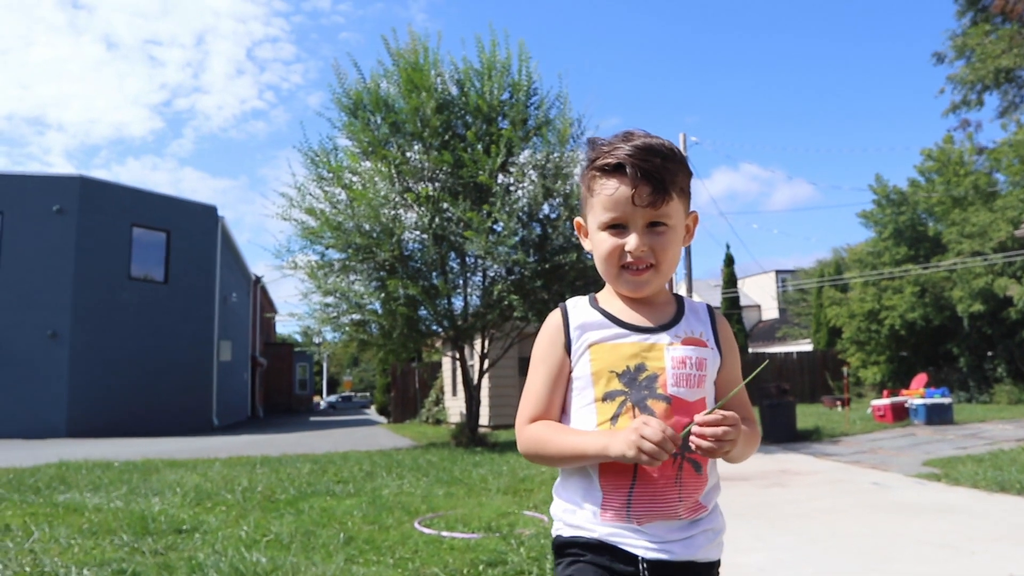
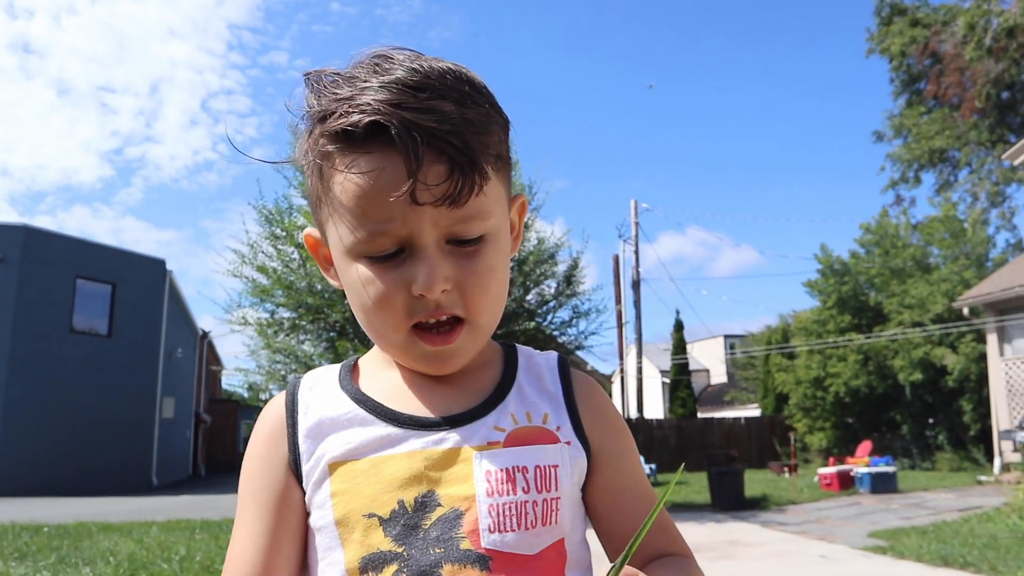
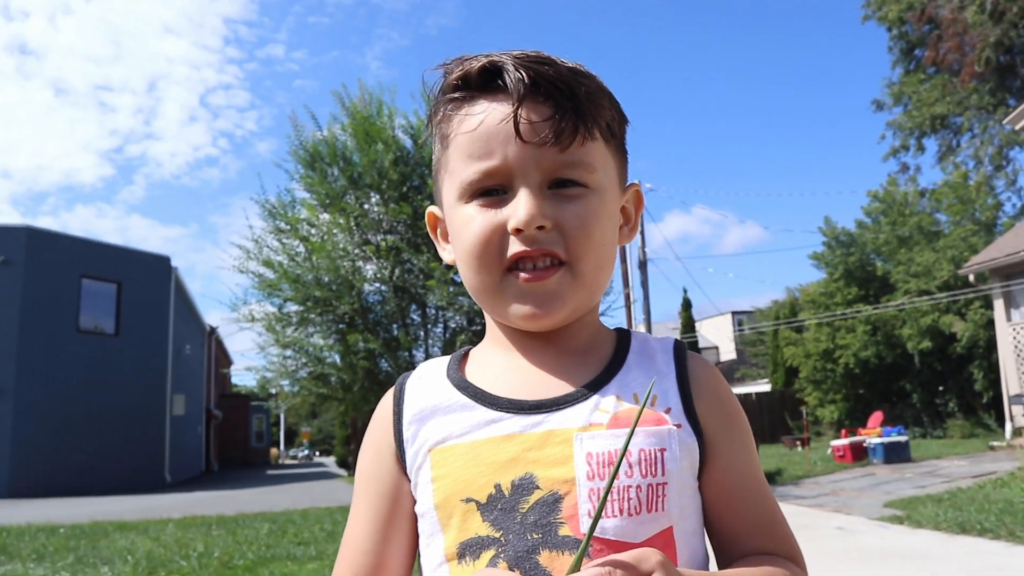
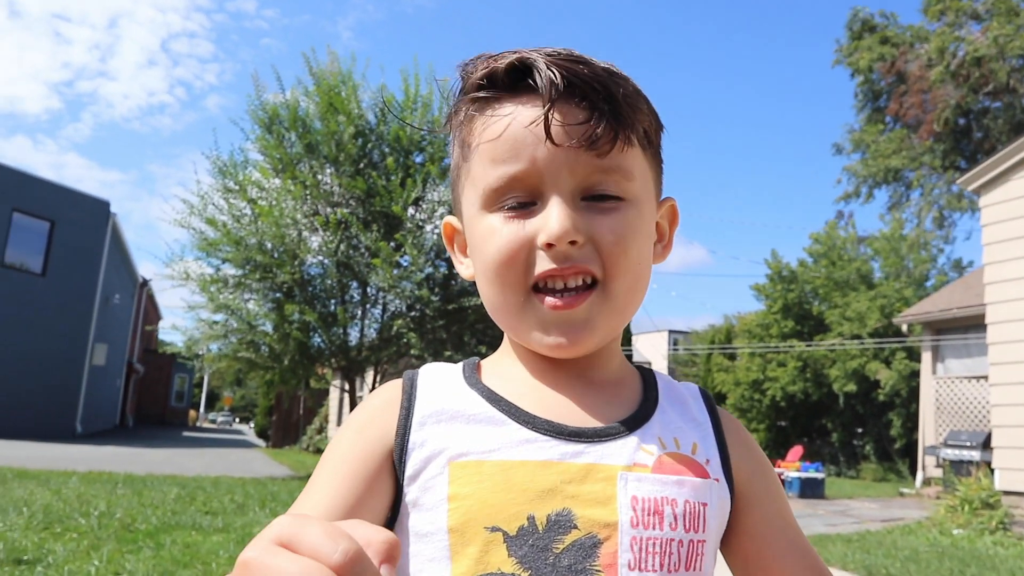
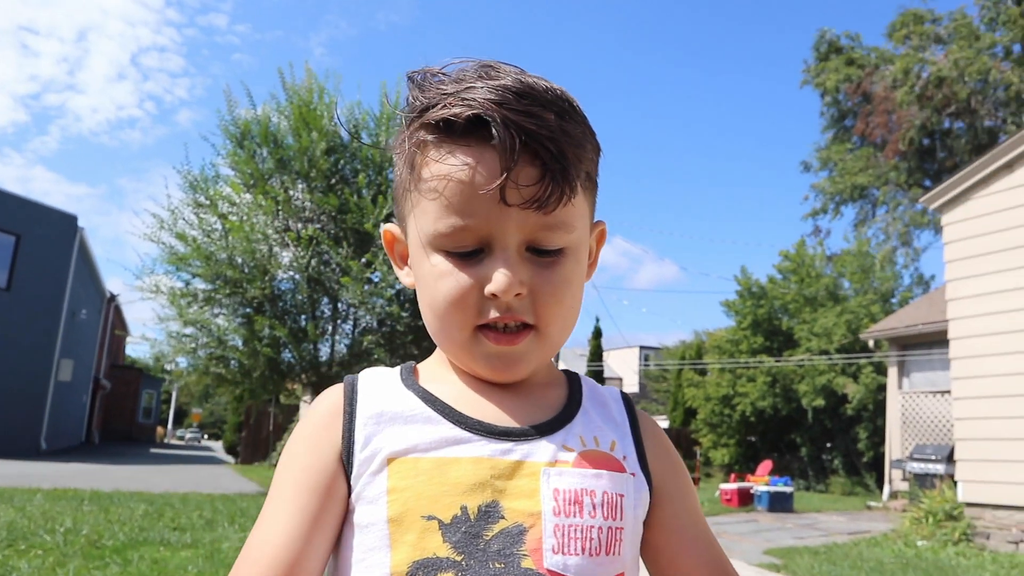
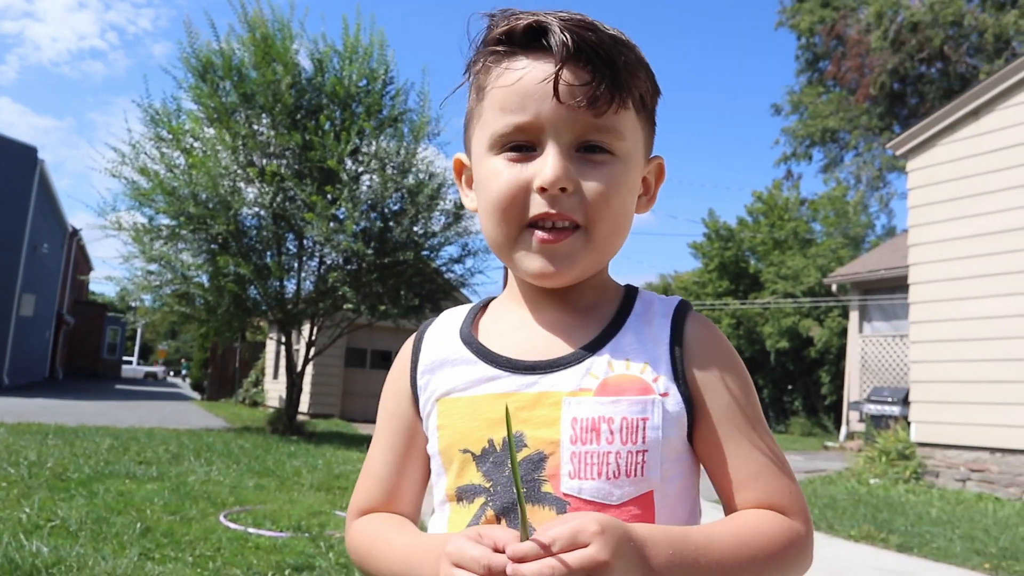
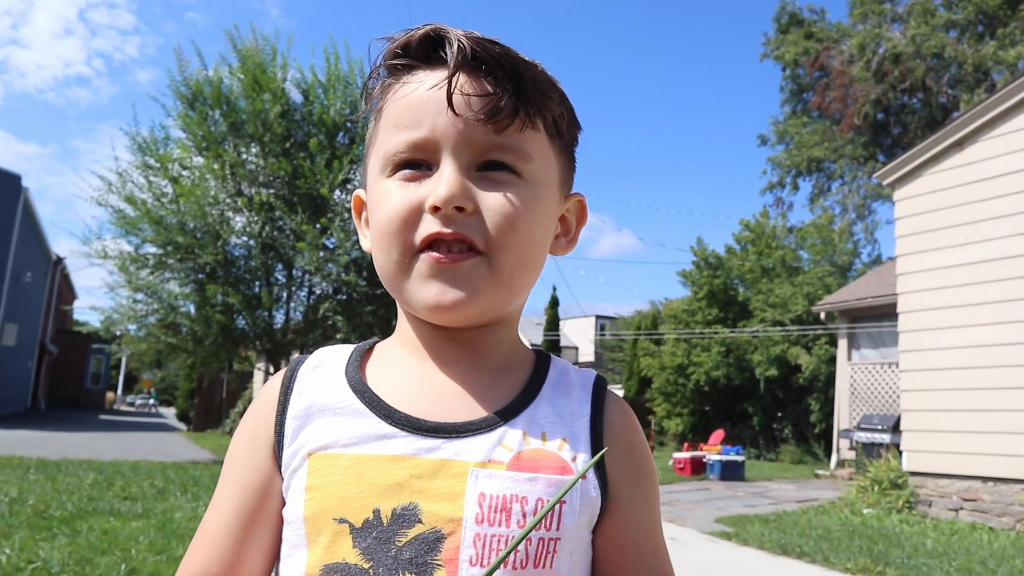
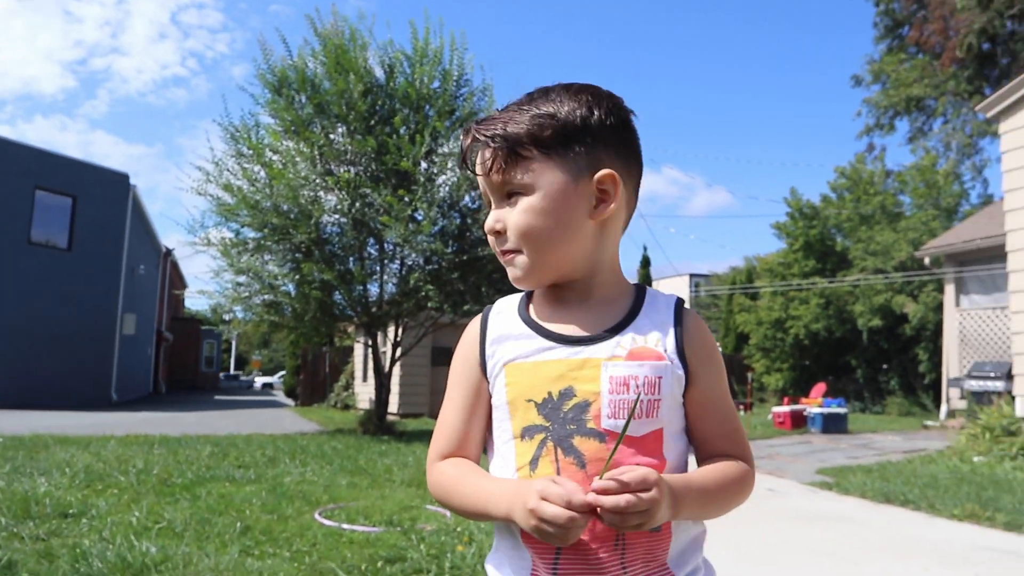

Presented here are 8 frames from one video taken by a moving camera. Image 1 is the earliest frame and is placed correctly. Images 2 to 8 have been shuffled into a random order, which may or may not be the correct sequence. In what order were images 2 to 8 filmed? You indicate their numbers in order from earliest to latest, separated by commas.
8, 6, 7, 3, 2, 5, 4
